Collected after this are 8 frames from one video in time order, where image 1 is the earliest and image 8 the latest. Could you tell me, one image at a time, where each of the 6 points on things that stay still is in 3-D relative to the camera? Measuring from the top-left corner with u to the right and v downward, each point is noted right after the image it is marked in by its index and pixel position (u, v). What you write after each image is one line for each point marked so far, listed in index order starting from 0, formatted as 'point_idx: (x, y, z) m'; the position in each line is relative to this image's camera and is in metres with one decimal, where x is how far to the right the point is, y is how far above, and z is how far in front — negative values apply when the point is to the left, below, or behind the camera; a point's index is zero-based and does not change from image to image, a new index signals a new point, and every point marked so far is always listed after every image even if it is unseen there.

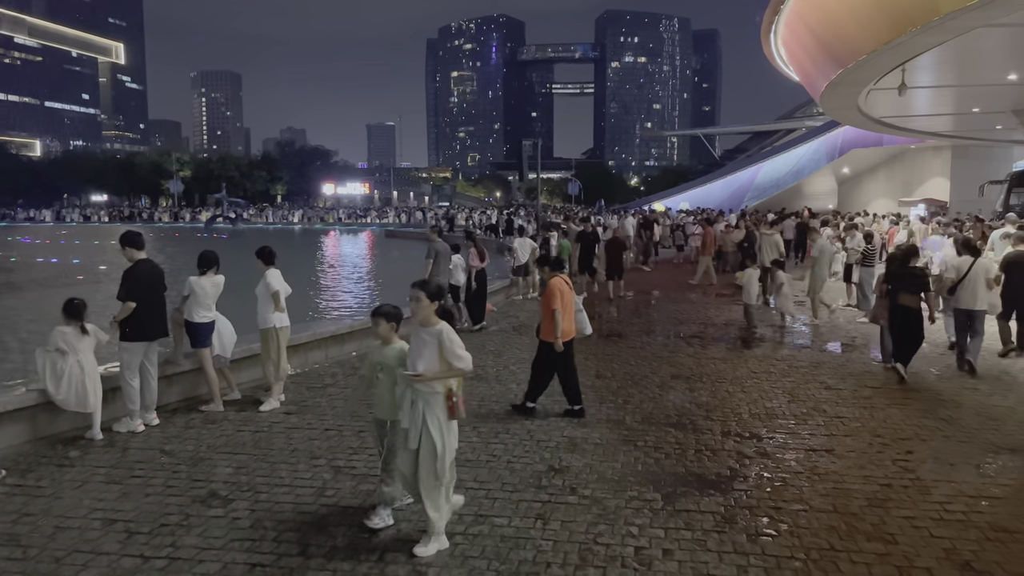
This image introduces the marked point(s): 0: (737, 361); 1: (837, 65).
0: (+2.4, -0.8, +8.8) m
1: (+5.7, +3.9, +14.4) m
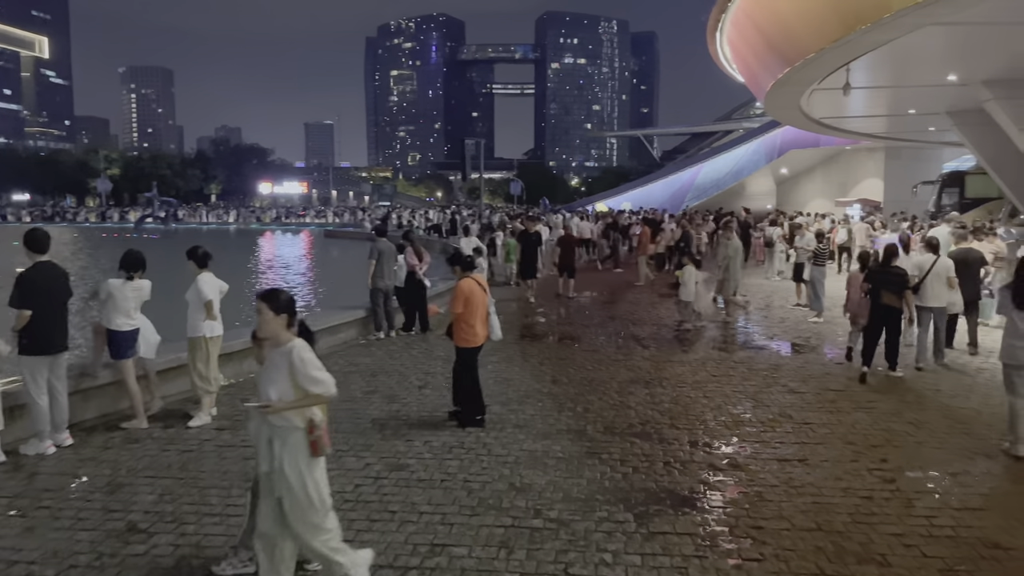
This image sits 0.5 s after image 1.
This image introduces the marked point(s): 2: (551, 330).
0: (+1.9, -0.8, +8.5) m
1: (+4.8, +4.0, +14.3) m
2: (+0.5, -0.6, +11.0) m
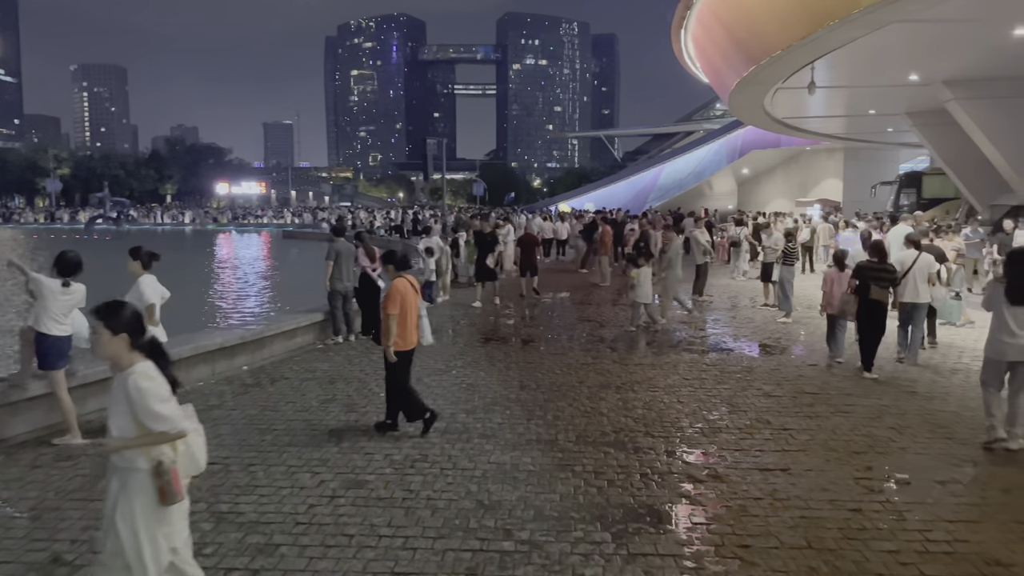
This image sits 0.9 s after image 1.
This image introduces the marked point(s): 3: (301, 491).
0: (+1.6, -0.8, +8.2) m
1: (+4.1, +4.0, +14.2) m
2: (+0.1, -0.6, +10.6) m
3: (-1.2, -1.2, +4.8) m
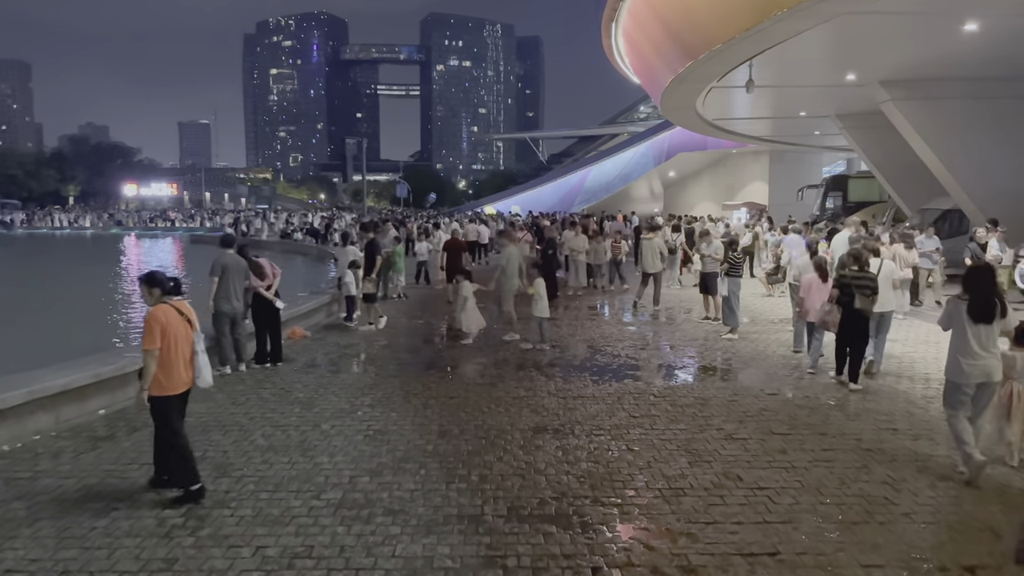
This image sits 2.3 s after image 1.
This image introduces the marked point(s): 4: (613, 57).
0: (+0.9, -1.0, +7.1) m
1: (+2.8, +3.8, +13.3) m
2: (-0.8, -0.8, +9.4) m
3: (-1.6, -1.4, +3.4) m
4: (+2.4, +5.6, +19.5) m
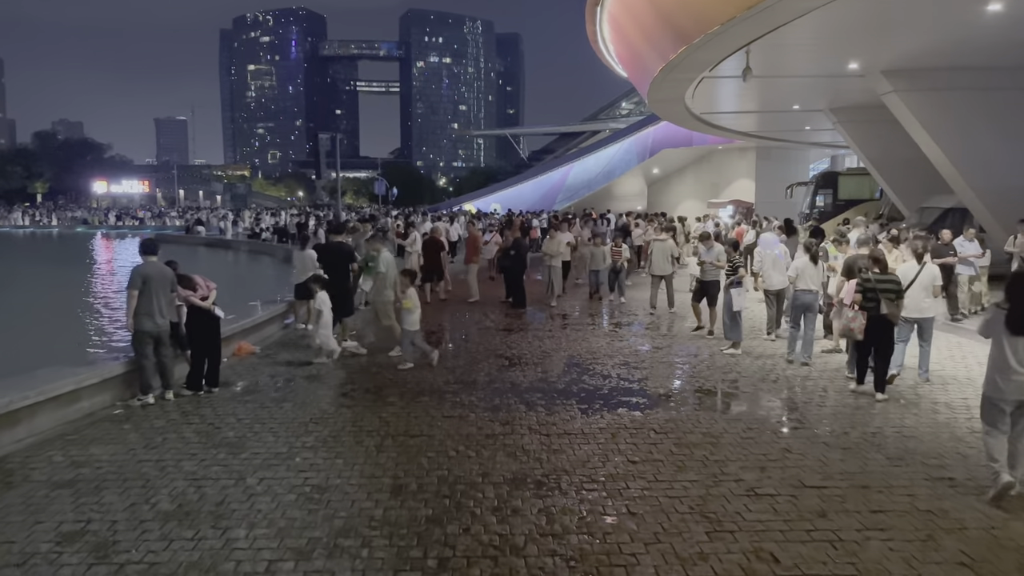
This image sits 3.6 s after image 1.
0: (+0.7, -1.1, +5.9) m
1: (+2.5, +3.7, +12.2) m
2: (-1.1, -0.9, +8.1) m
3: (-1.7, -1.5, +2.2) m
4: (+1.9, +5.5, +18.3) m
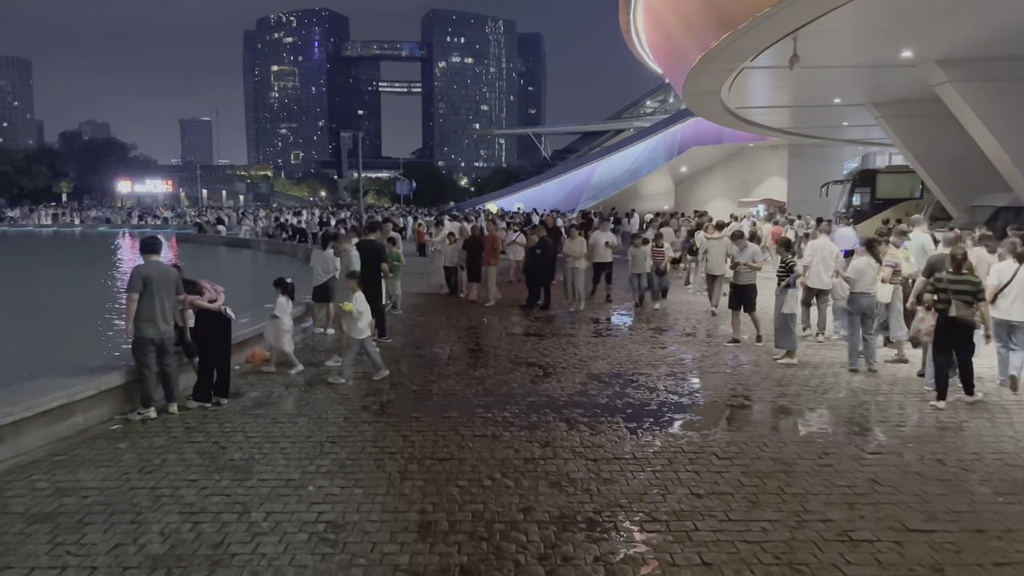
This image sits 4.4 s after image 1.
0: (+0.9, -1.1, +5.2) m
1: (+2.9, +3.7, +11.4) m
2: (-0.8, -0.9, +7.4) m
3: (-1.6, -1.5, +1.5) m
4: (+2.6, +5.4, +17.5) m
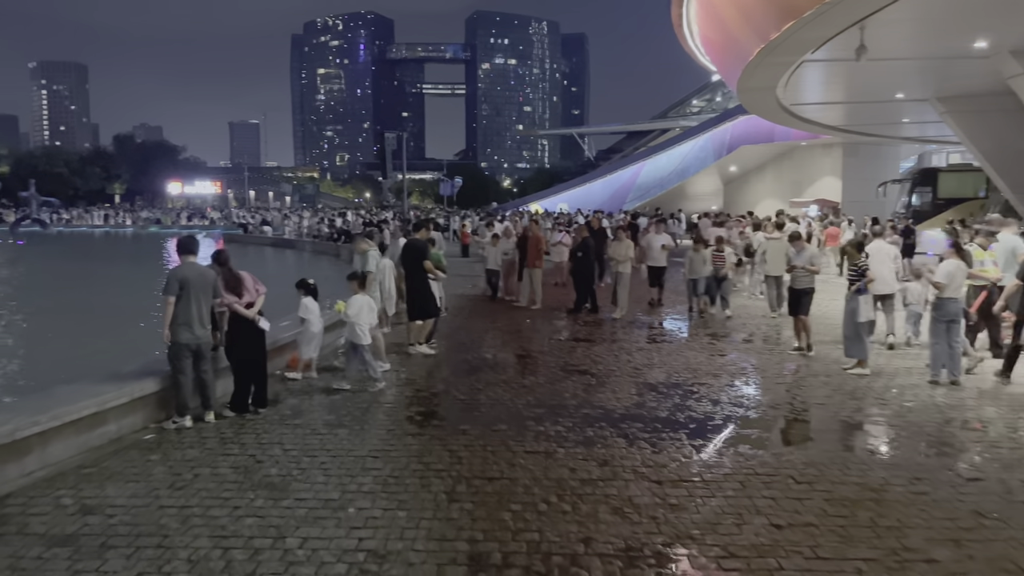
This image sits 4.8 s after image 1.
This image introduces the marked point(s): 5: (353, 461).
0: (+1.3, -1.2, +4.7) m
1: (+3.6, +3.6, +10.8) m
2: (-0.3, -0.9, +7.0) m
3: (-1.4, -1.6, +1.2) m
4: (+3.6, +5.4, +17.0) m
5: (-1.0, -1.1, +5.2) m
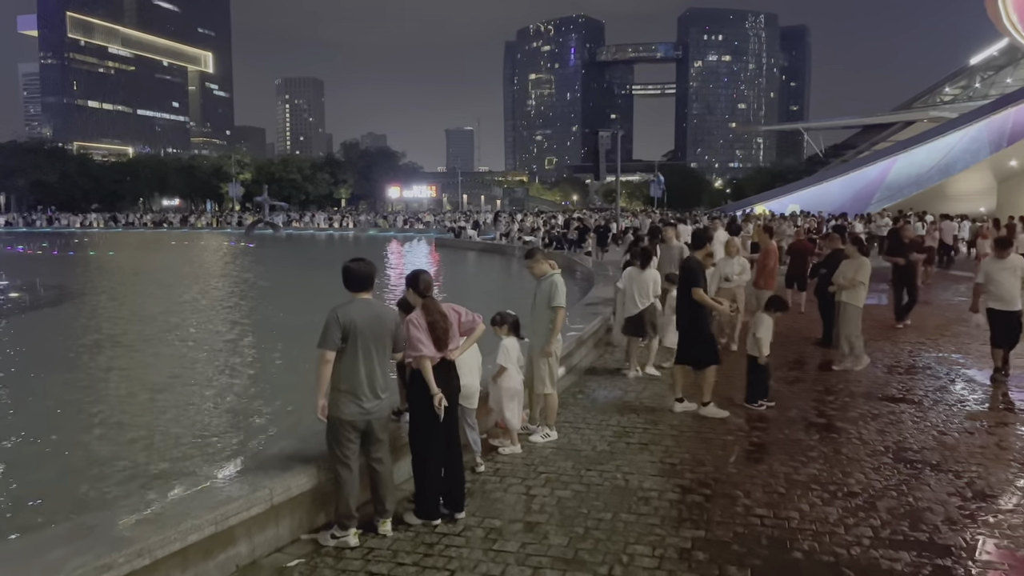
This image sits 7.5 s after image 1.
0: (+2.4, -1.5, +1.8) m
1: (+6.3, +3.2, +7.1) m
2: (+1.5, -1.2, +4.5) m
3: (-1.1, -1.8, -0.9) m
4: (+7.8, +5.0, +13.1) m
5: (+0.3, -1.4, +2.9) m
